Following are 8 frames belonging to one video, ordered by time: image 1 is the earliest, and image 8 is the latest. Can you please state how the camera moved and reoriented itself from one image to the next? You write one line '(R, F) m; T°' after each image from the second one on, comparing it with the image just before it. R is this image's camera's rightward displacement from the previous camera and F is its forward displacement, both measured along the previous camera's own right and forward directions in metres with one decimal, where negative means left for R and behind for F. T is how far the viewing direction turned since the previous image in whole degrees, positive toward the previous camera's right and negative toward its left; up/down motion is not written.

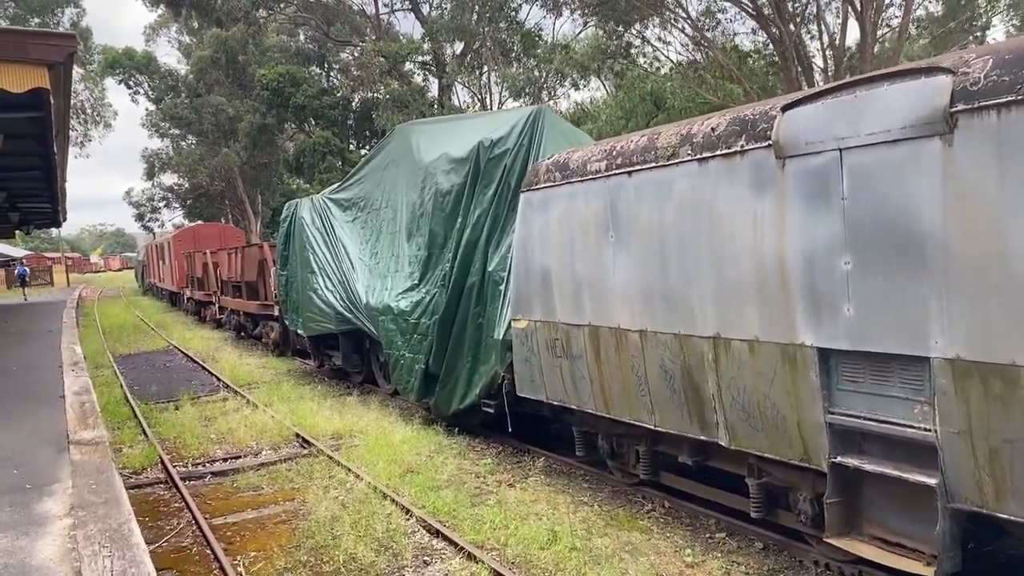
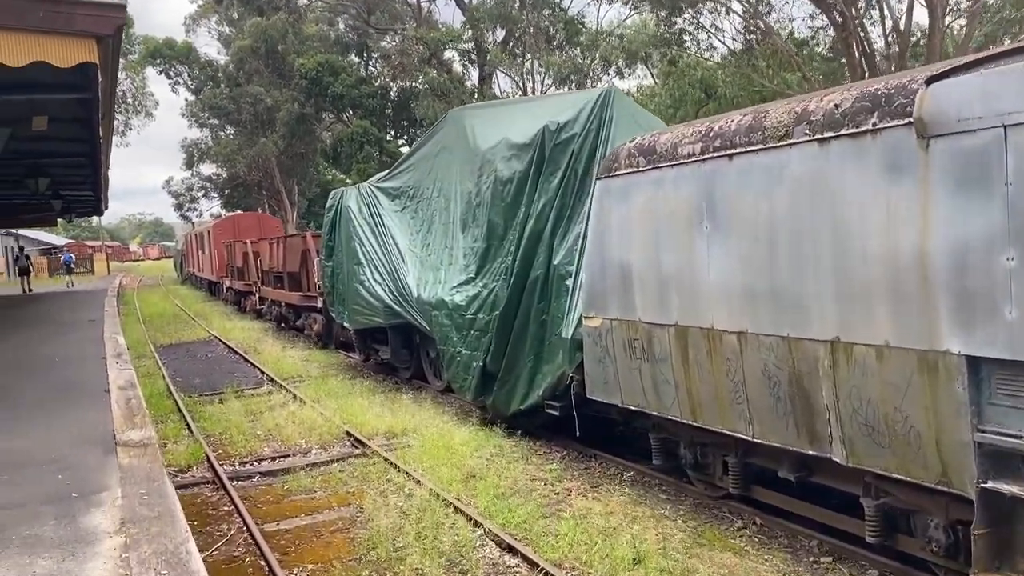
(-0.3, +0.4) m; -2°
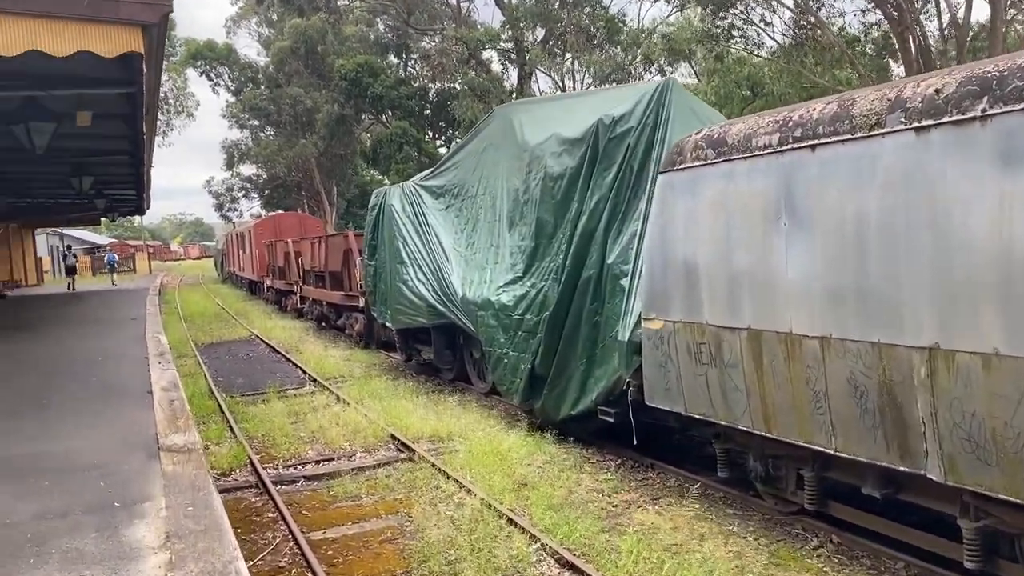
(-0.1, +0.3) m; -2°
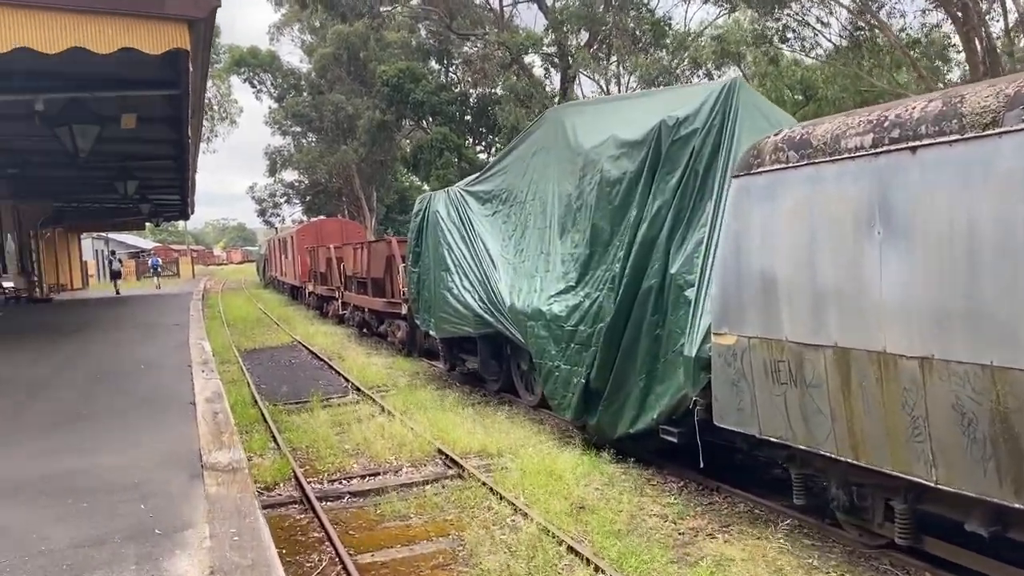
(-0.1, +0.3) m; -2°
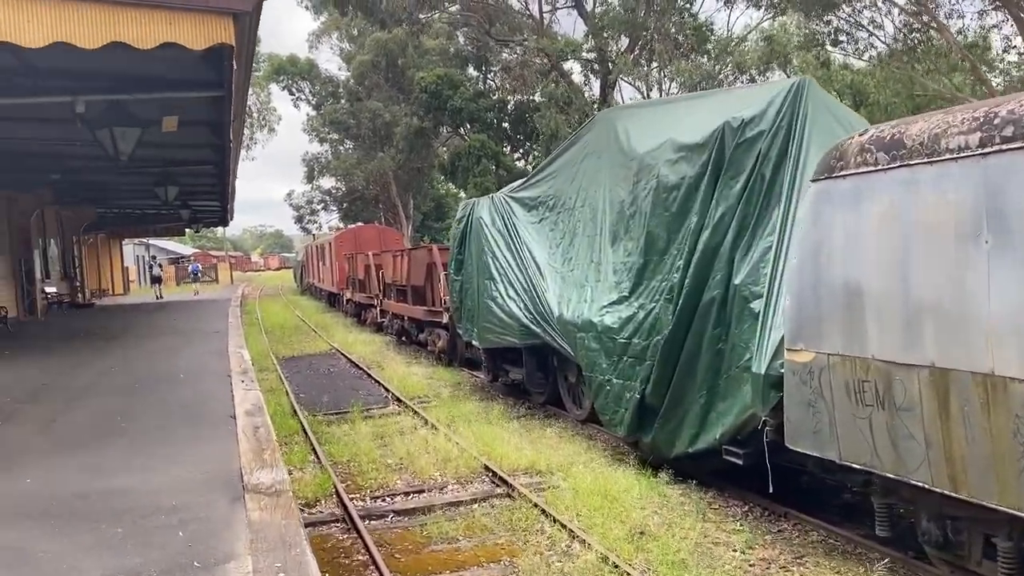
(-0.1, +0.3) m; -2°
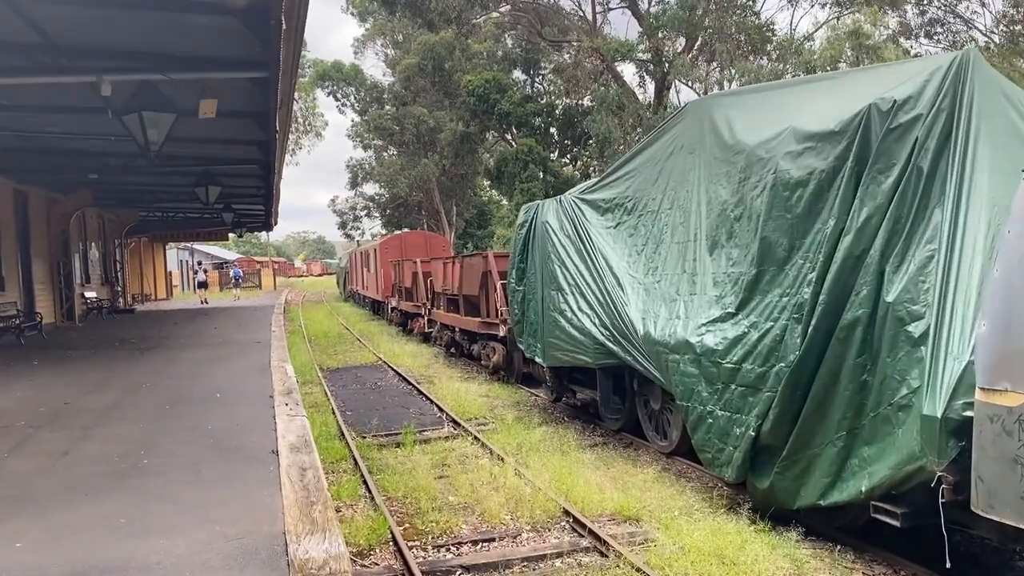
(-0.3, +1.0) m; -3°
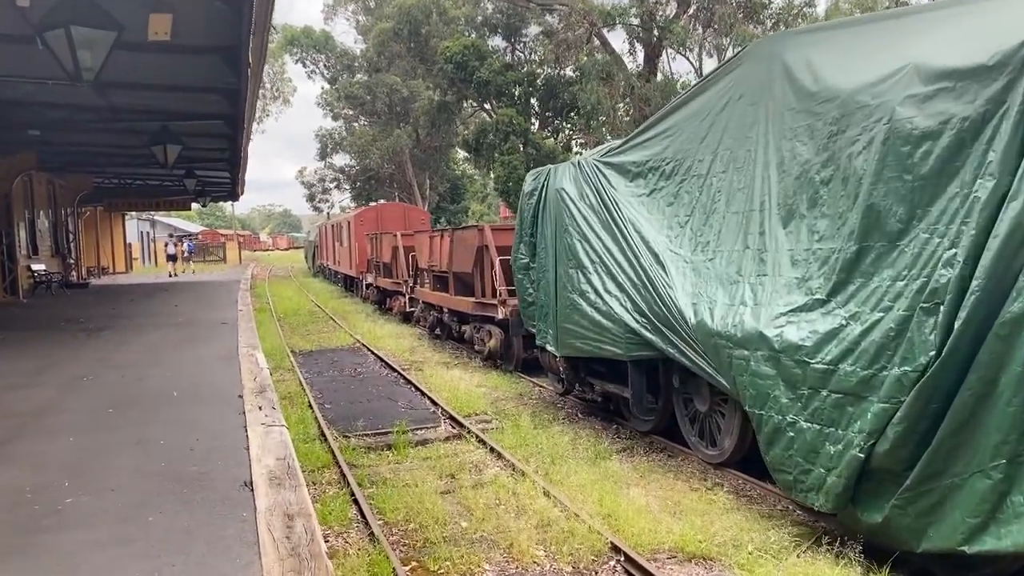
(-0.4, +1.2) m; +2°
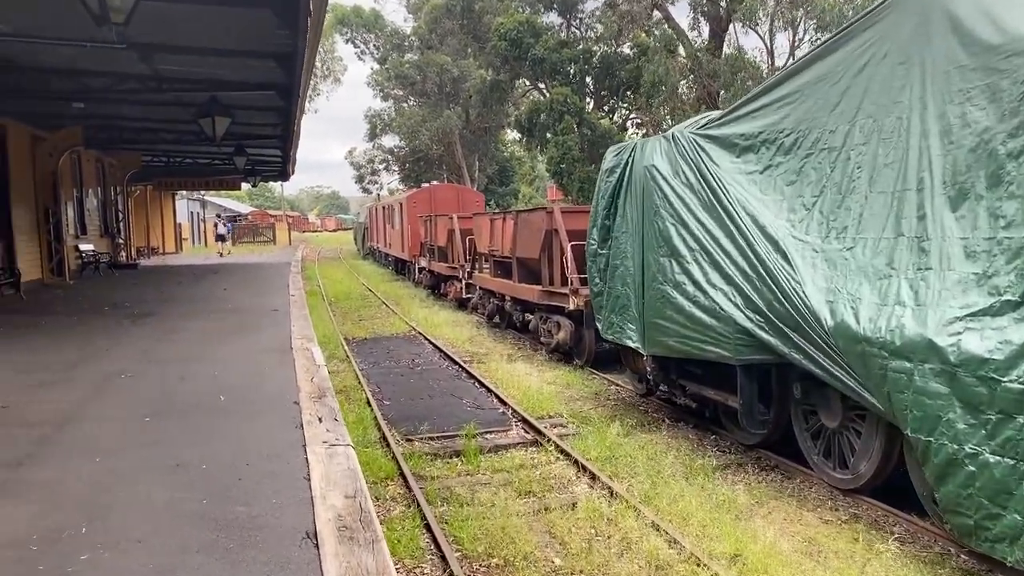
(-0.3, +0.8) m; -3°
